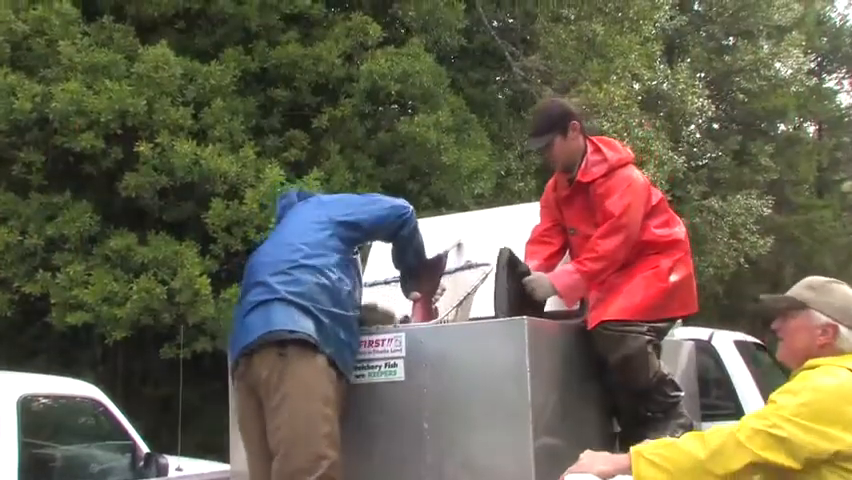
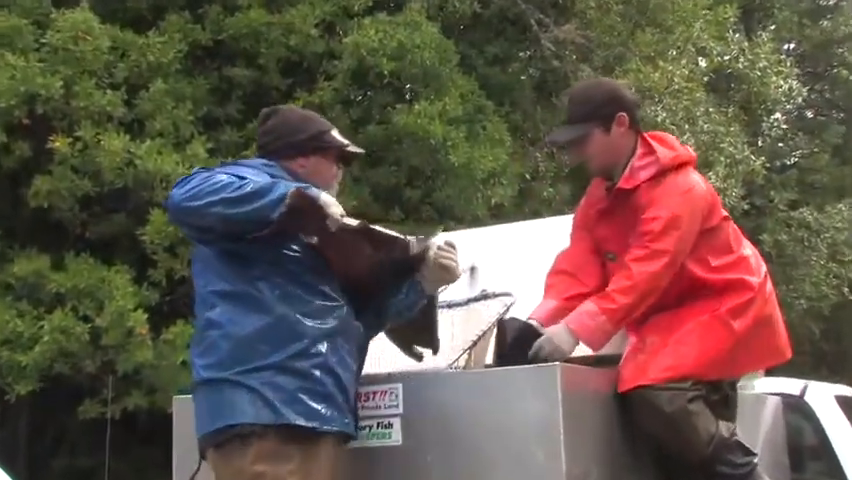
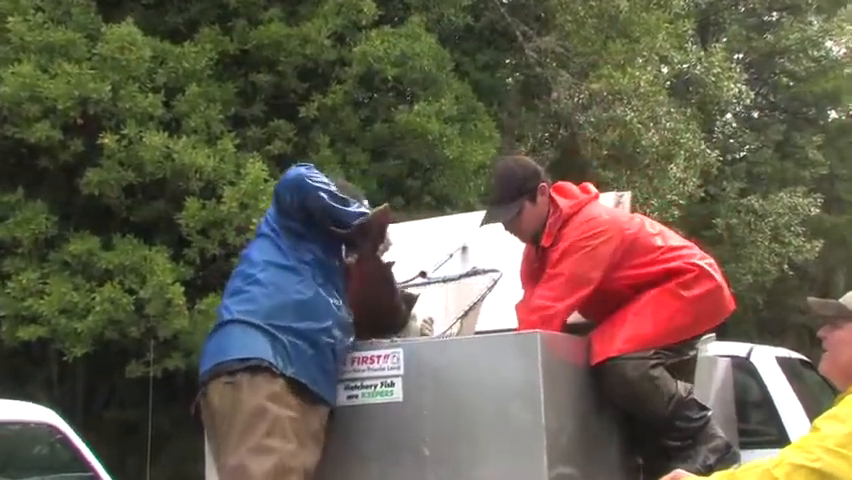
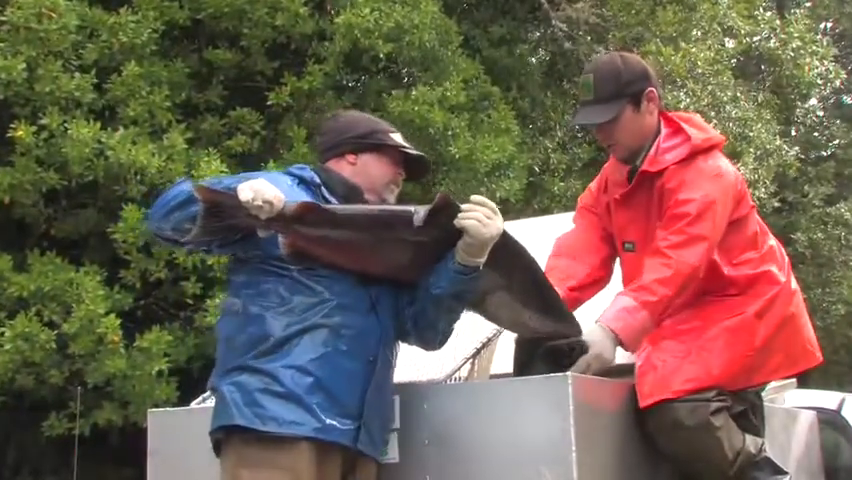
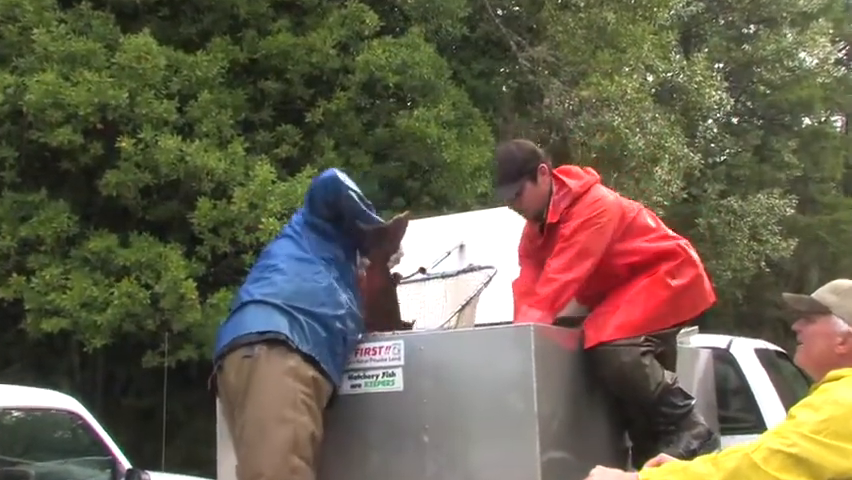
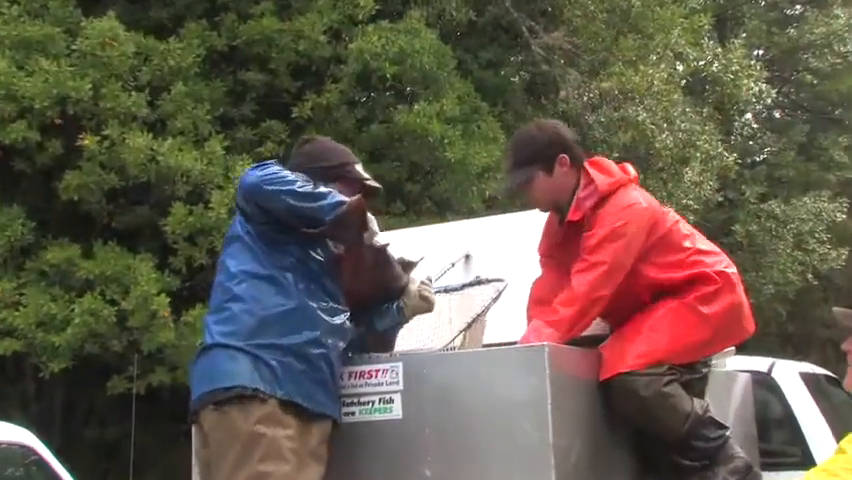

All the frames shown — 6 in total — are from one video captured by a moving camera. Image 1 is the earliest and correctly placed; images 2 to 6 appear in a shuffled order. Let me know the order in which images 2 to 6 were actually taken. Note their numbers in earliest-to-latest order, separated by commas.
5, 3, 6, 2, 4
